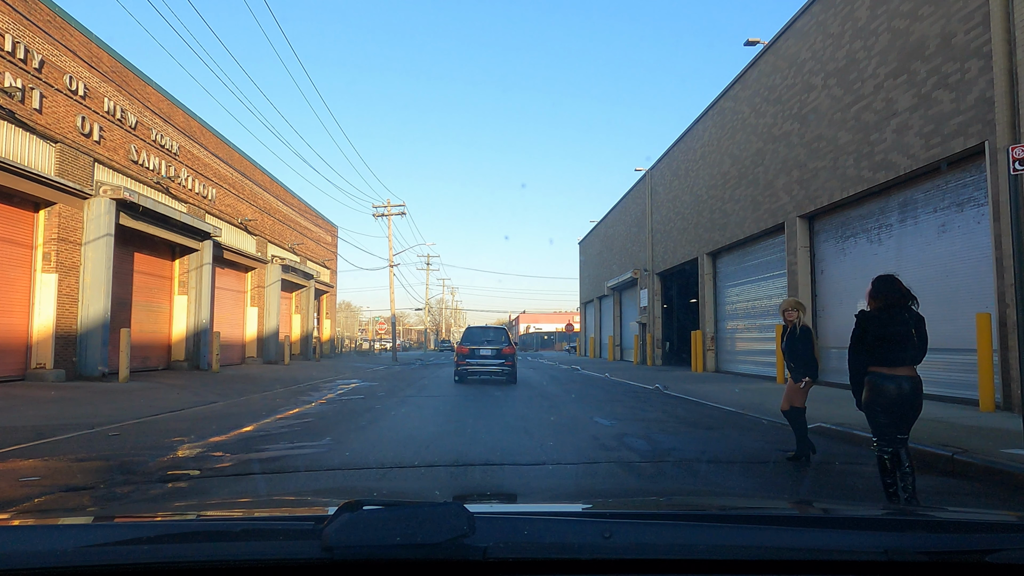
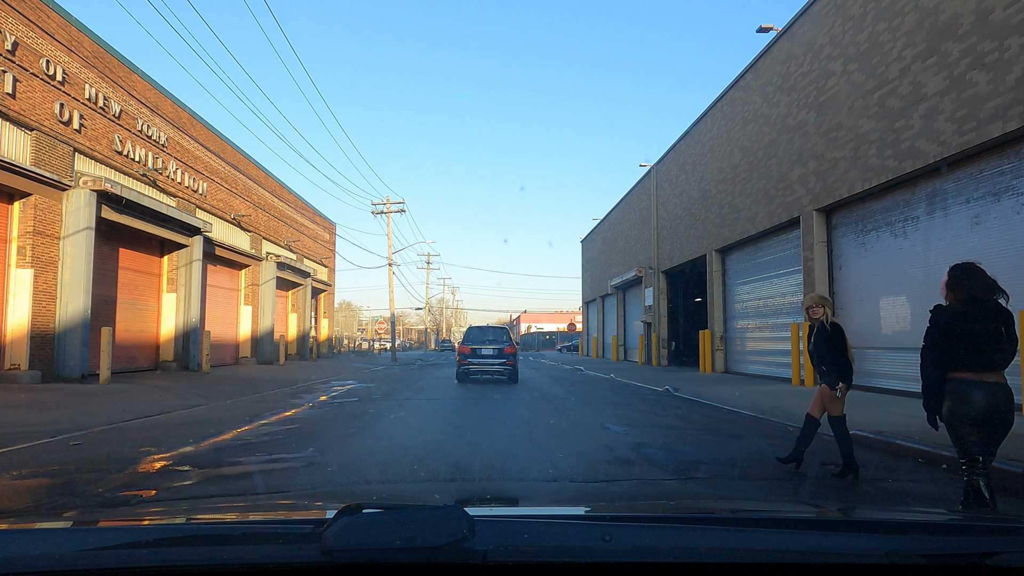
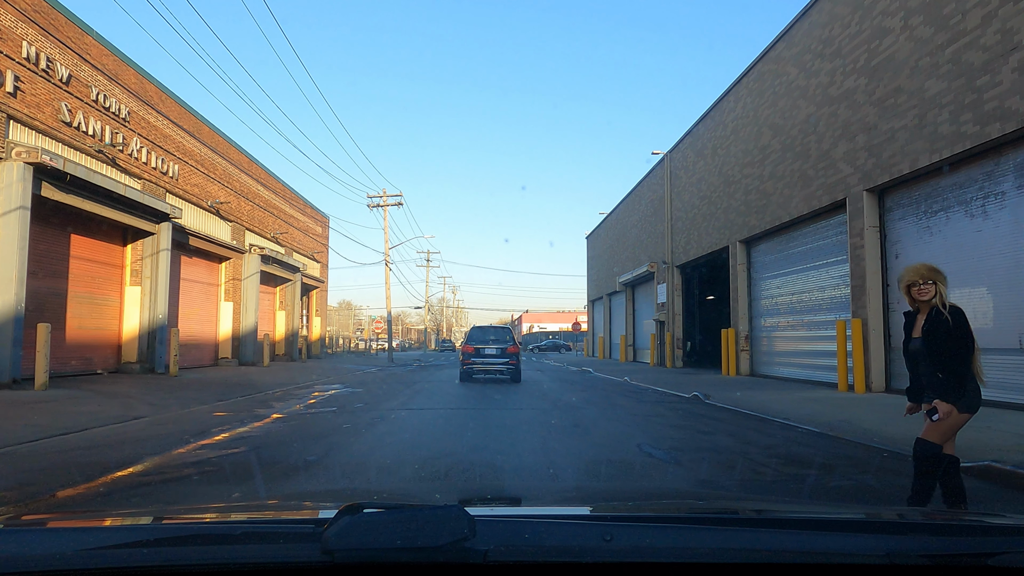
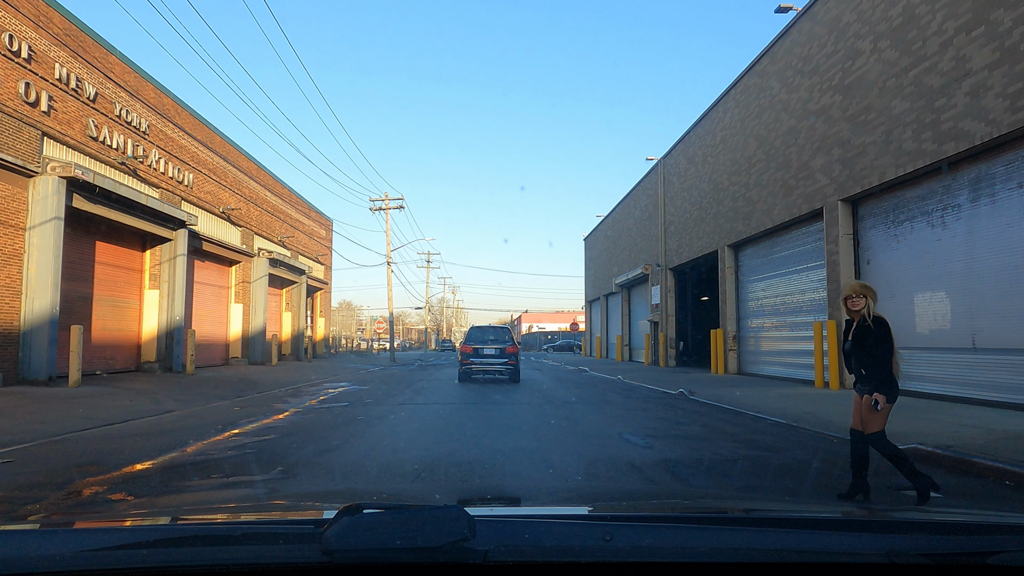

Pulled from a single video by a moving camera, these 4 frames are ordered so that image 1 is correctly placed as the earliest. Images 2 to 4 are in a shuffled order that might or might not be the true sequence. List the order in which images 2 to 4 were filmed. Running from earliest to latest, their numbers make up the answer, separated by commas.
2, 4, 3
